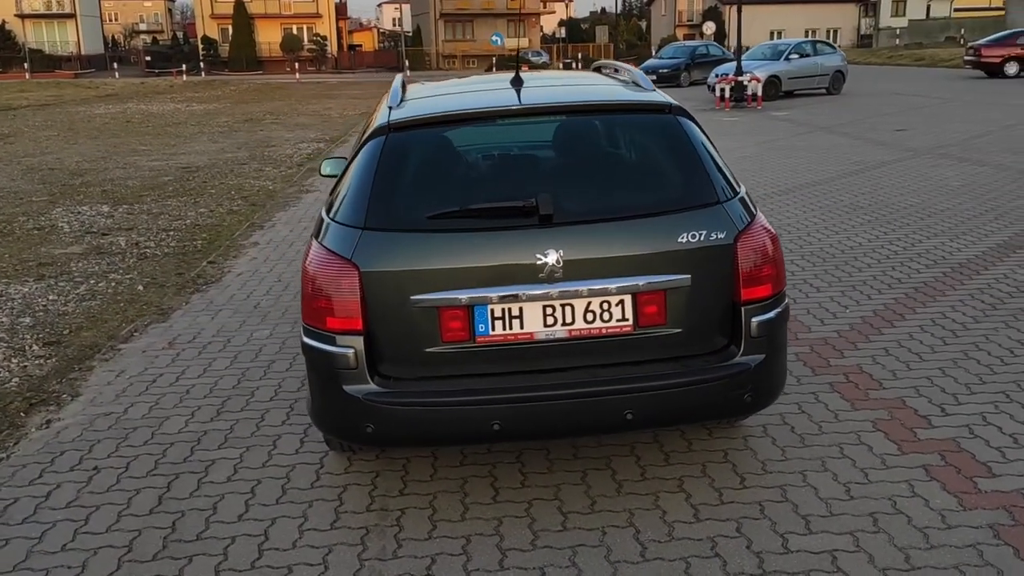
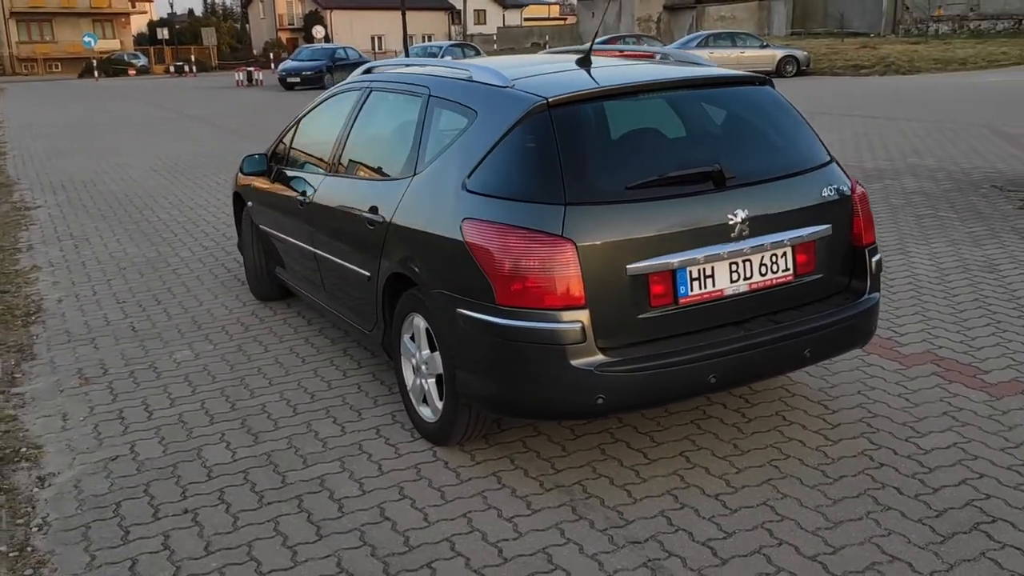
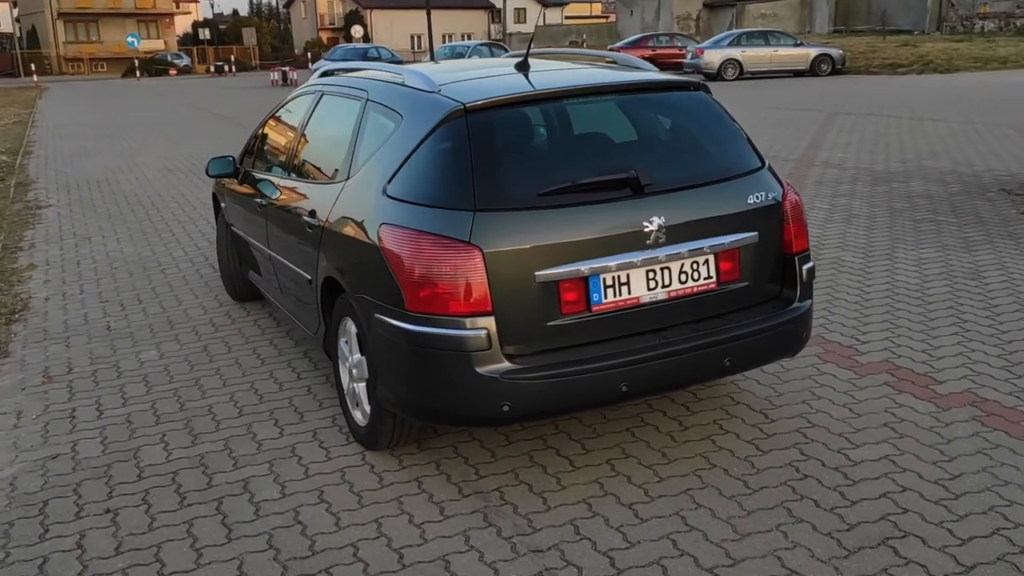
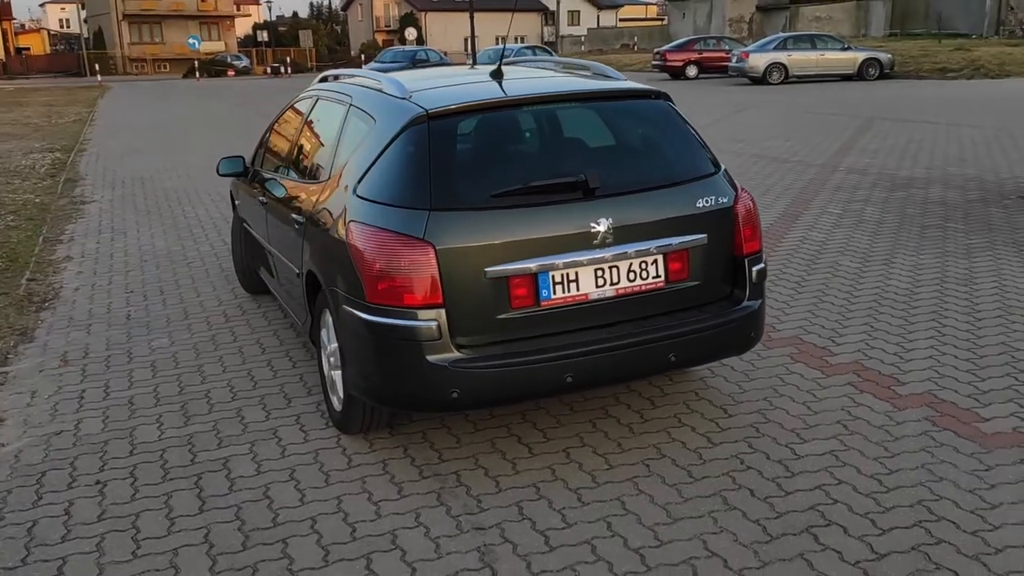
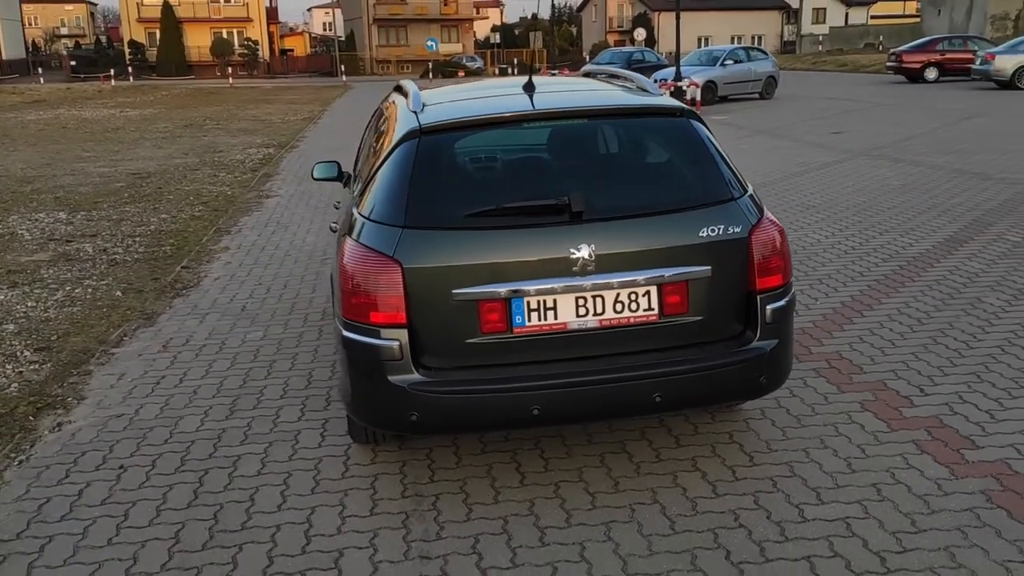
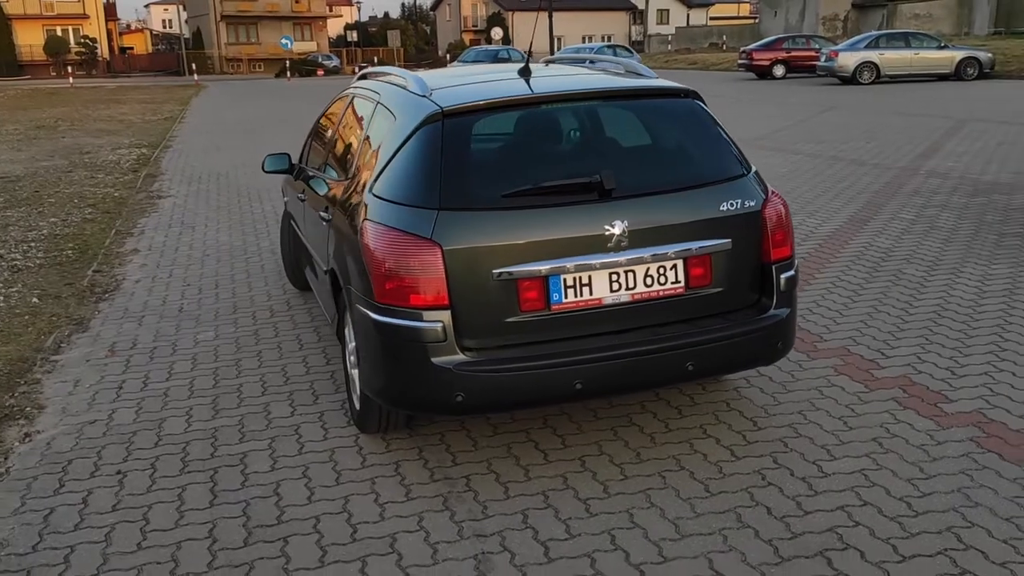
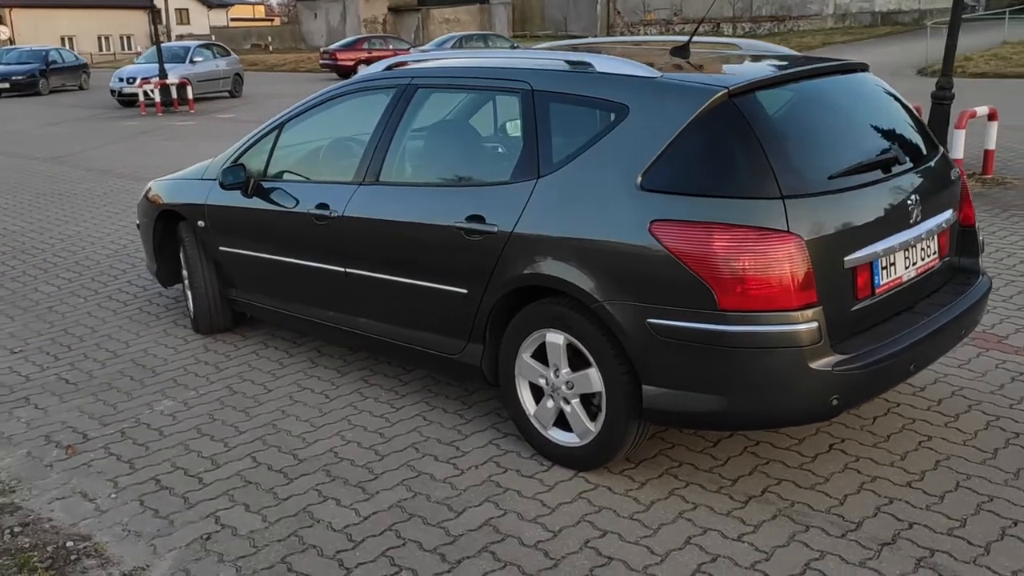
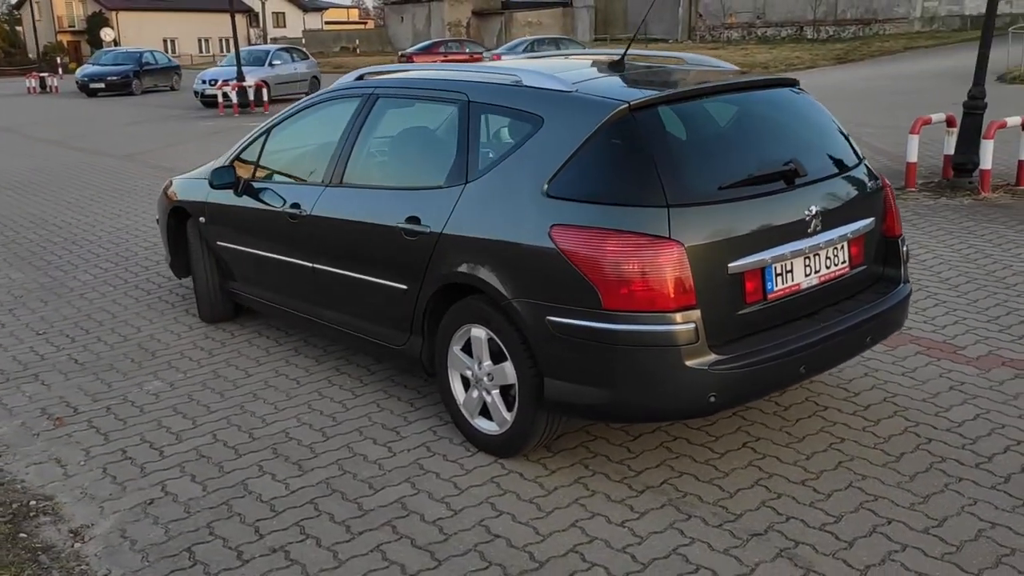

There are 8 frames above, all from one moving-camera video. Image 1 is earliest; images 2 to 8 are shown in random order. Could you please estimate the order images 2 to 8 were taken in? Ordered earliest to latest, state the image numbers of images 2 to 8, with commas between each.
5, 6, 4, 3, 2, 8, 7
